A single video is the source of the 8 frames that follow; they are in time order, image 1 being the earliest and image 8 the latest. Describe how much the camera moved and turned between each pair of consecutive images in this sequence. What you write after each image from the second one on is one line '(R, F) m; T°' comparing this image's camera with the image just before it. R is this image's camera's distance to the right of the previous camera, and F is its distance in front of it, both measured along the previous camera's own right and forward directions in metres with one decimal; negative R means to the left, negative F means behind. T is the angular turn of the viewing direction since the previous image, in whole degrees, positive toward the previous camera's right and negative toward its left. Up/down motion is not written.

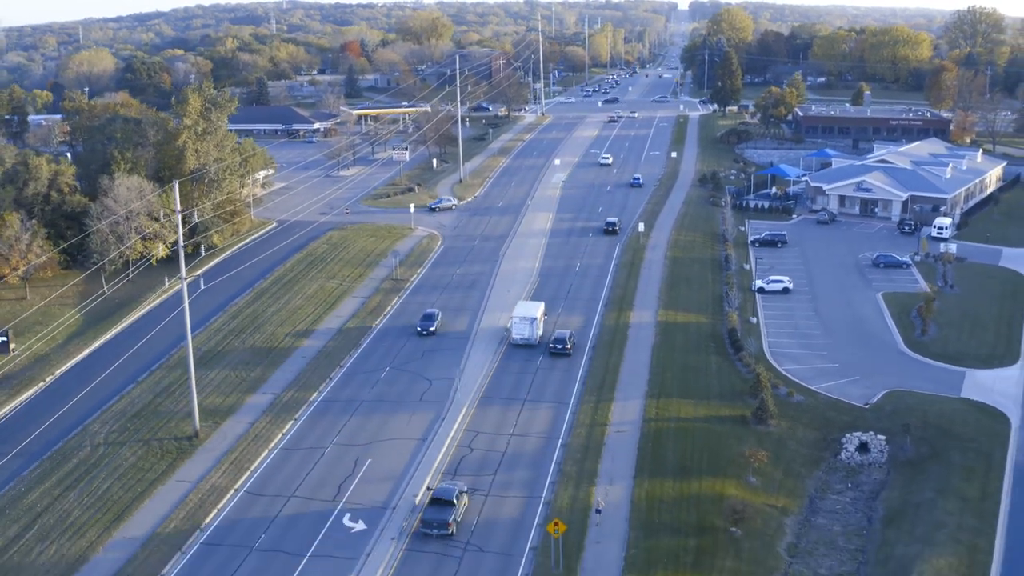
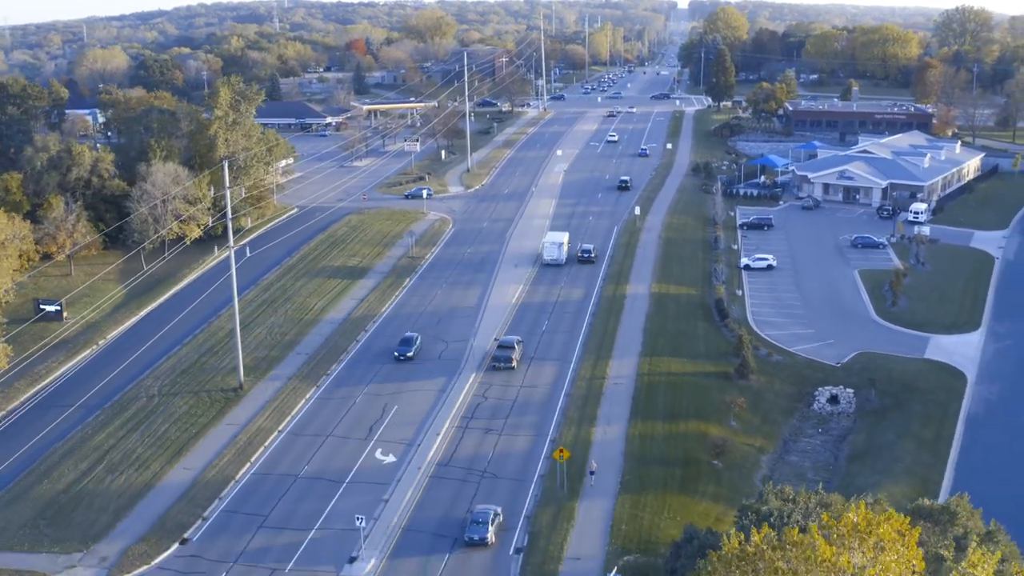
(-0.2, -4.4) m; 0°
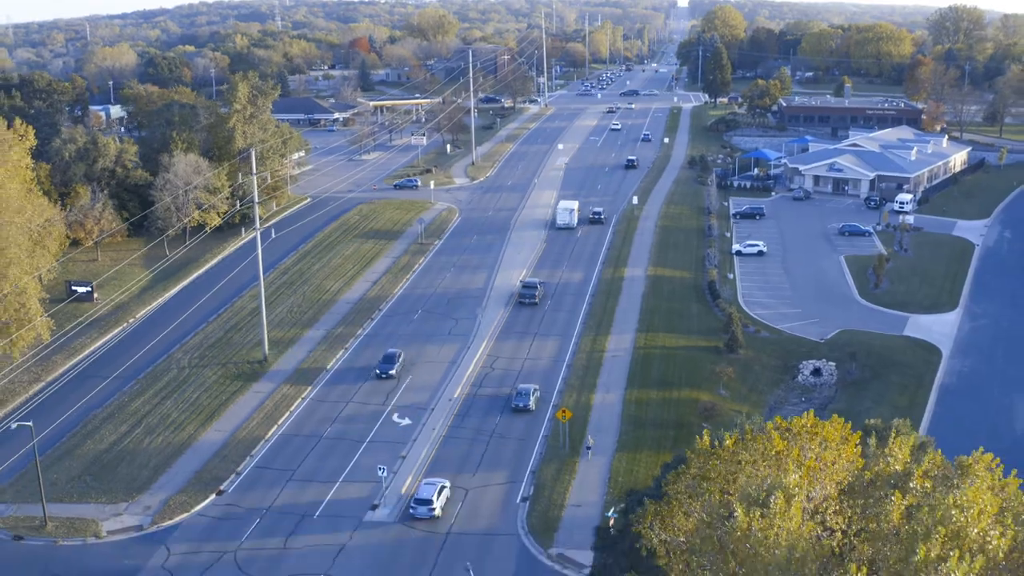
(-0.1, -3.0) m; 0°
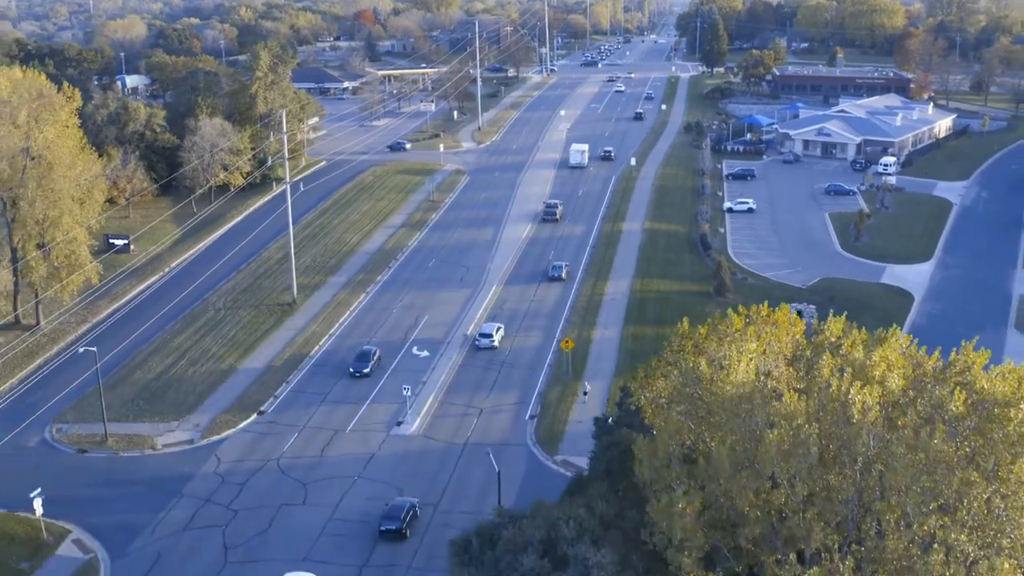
(-0.2, -4.0) m; 0°
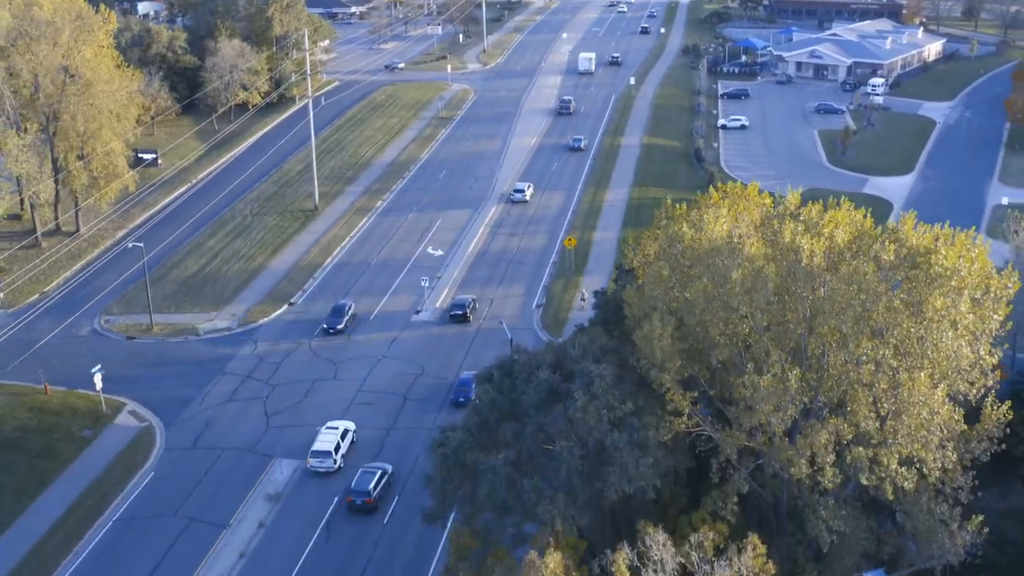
(-0.1, -3.6) m; 0°
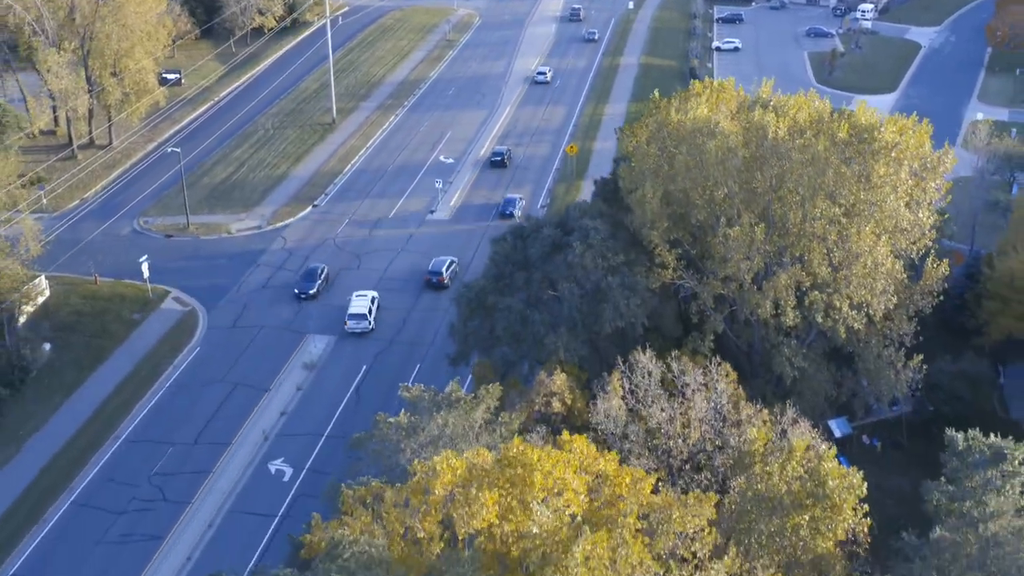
(-0.1, -3.5) m; 0°
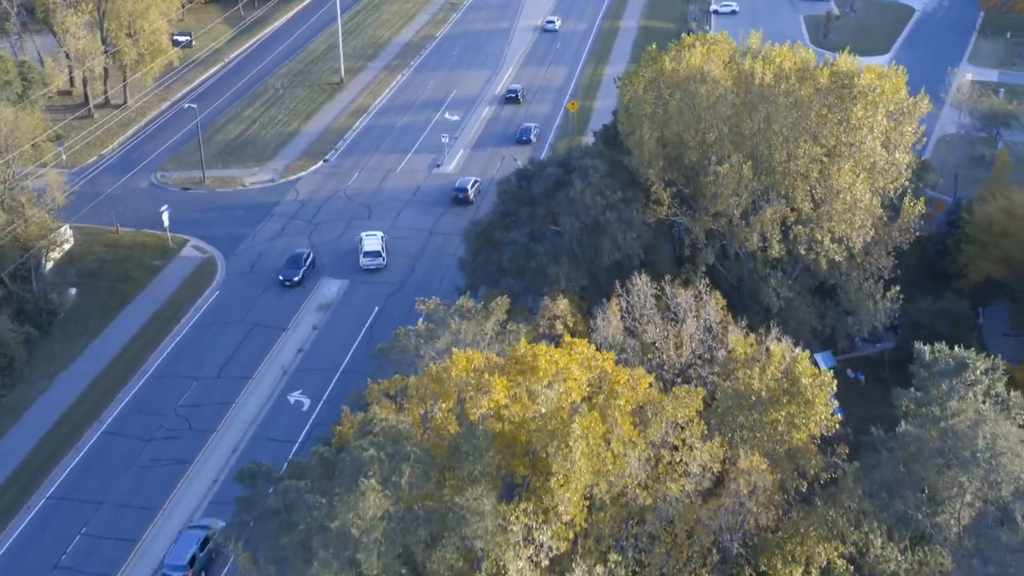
(-0.1, -1.8) m; 0°
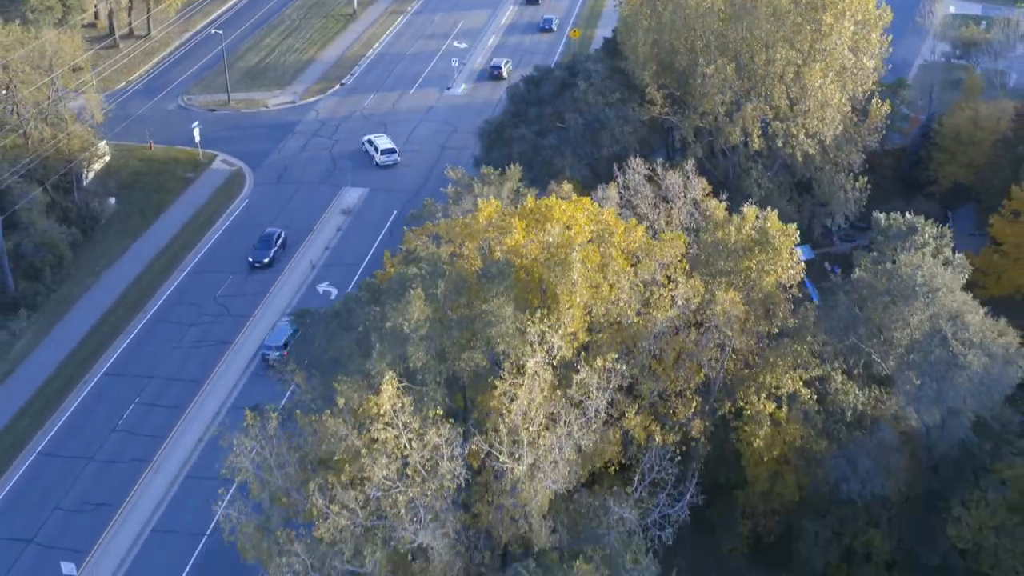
(-0.1, -3.1) m; 0°
